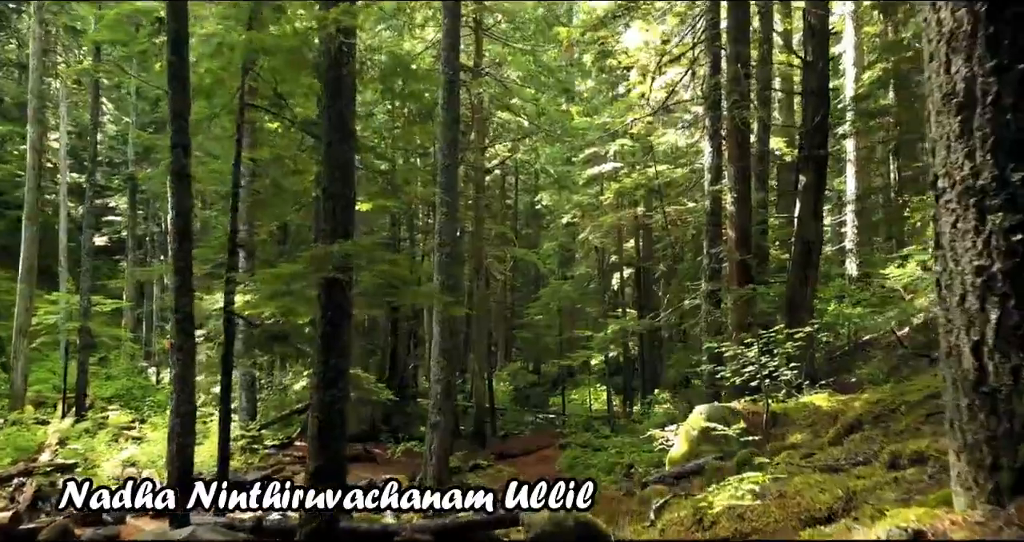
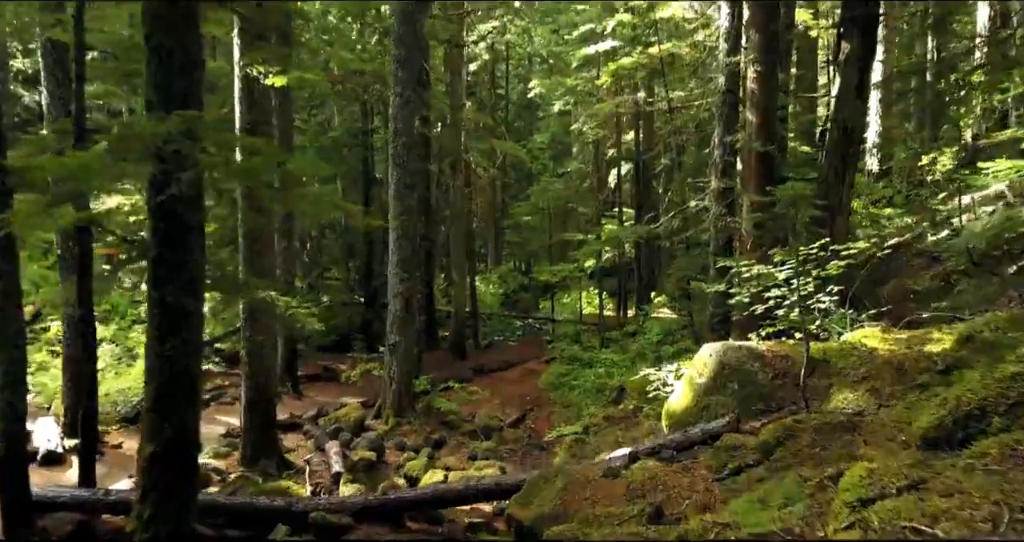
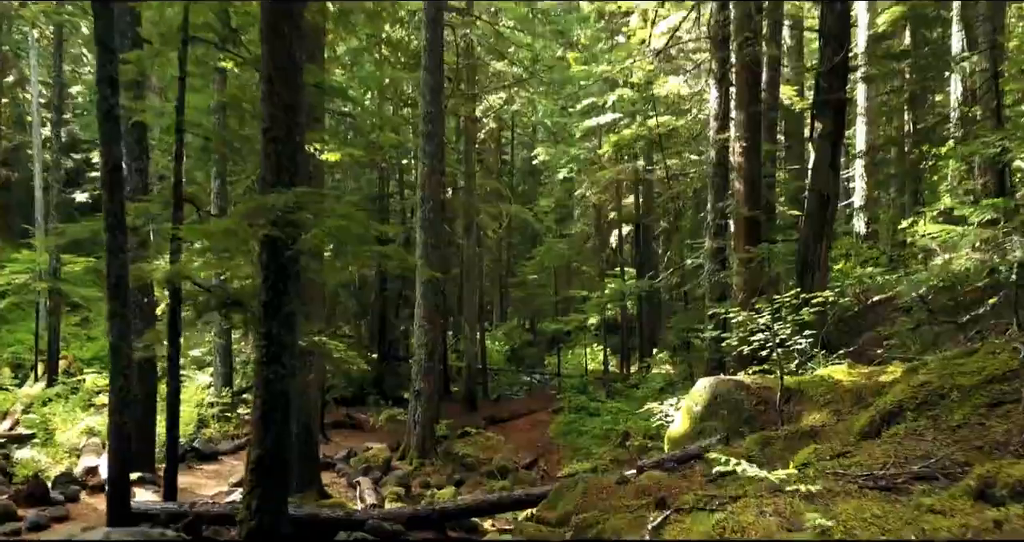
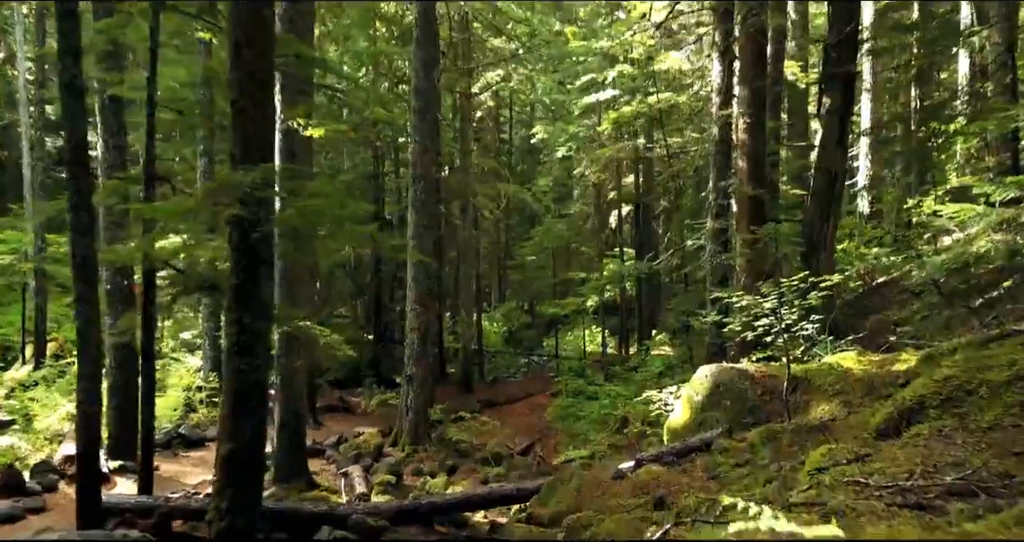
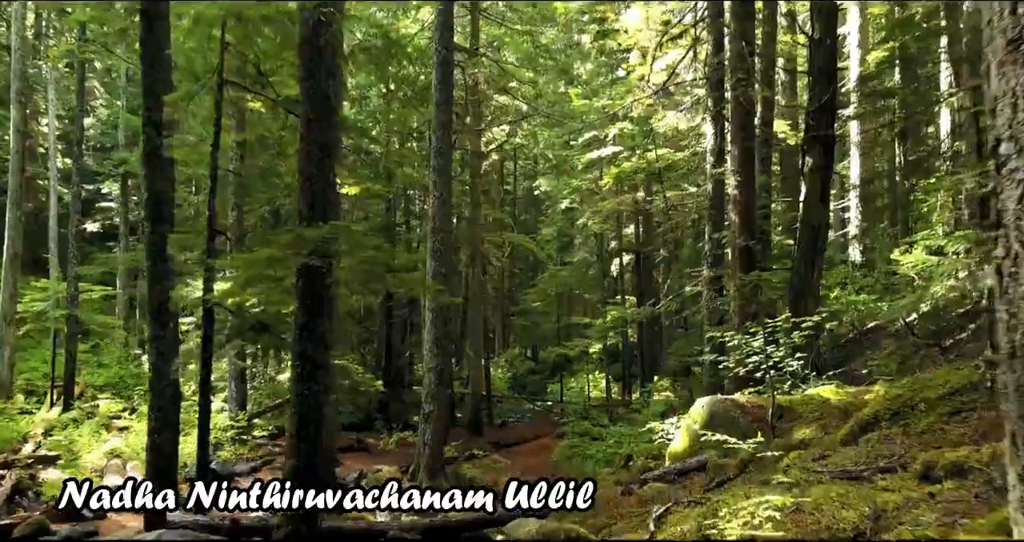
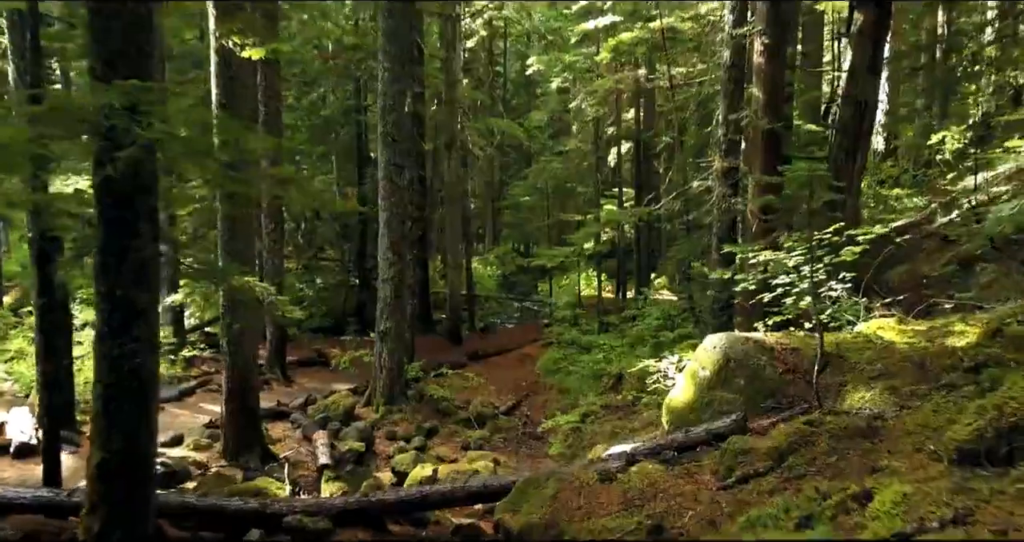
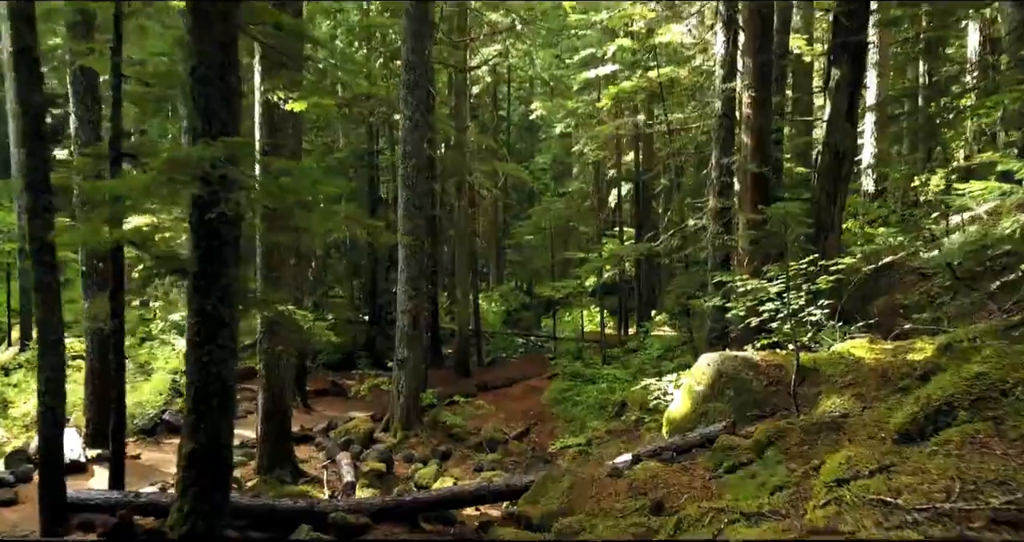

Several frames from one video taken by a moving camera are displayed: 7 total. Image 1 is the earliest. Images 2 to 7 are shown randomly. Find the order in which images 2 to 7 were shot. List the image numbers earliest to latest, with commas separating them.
5, 3, 4, 7, 2, 6
